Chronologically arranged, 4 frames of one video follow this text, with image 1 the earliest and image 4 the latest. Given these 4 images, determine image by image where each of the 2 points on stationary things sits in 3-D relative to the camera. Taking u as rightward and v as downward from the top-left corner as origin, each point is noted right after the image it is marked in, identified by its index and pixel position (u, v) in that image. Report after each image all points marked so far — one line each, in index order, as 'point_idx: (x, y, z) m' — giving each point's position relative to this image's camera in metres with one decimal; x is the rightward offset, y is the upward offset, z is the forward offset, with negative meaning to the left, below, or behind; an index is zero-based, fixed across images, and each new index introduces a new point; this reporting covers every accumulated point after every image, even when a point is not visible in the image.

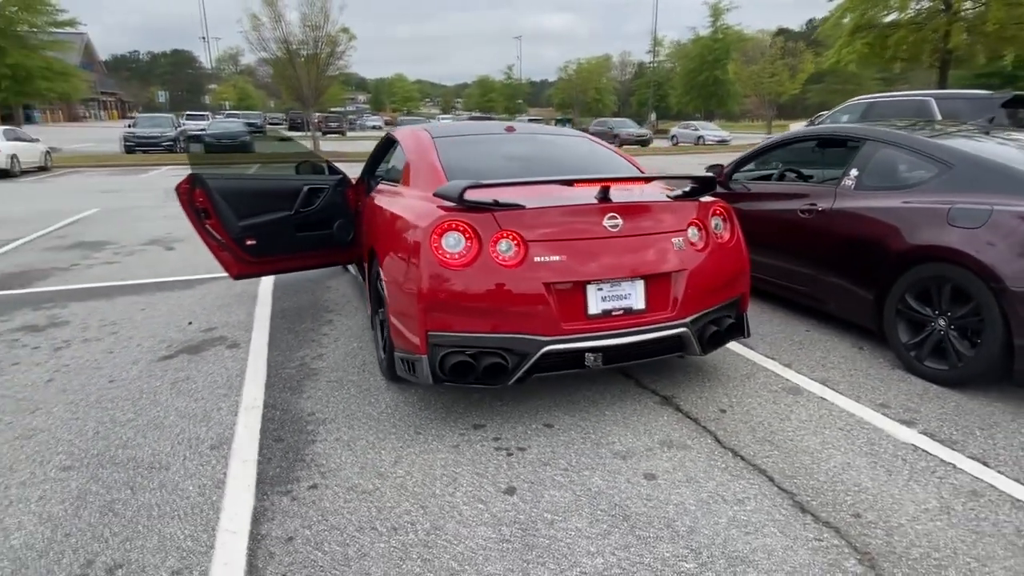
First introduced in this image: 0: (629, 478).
0: (+0.6, -0.9, +3.0) m
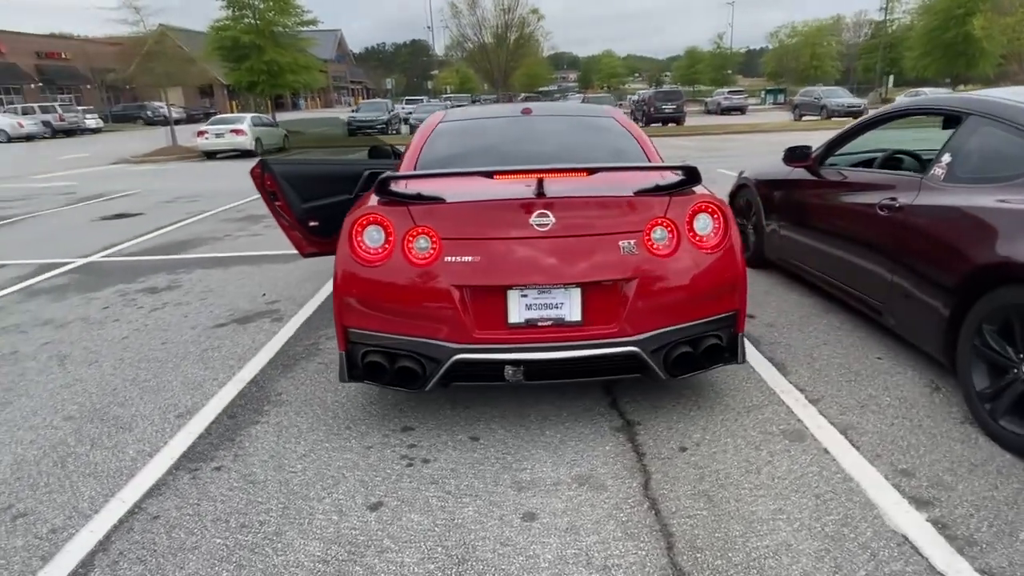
0: (0.0, -1.0, +2.6) m
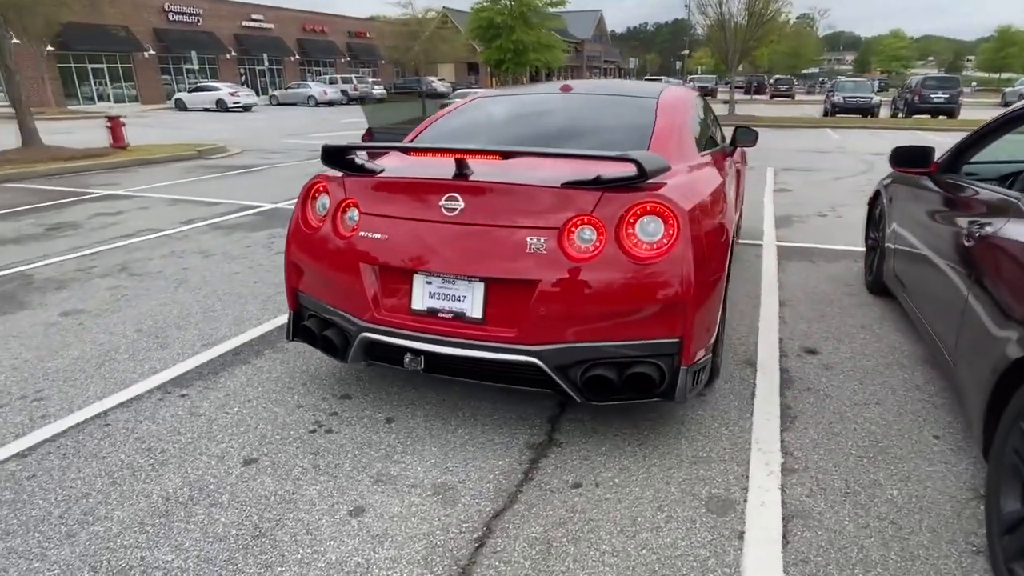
0: (-0.7, -0.9, +2.5) m
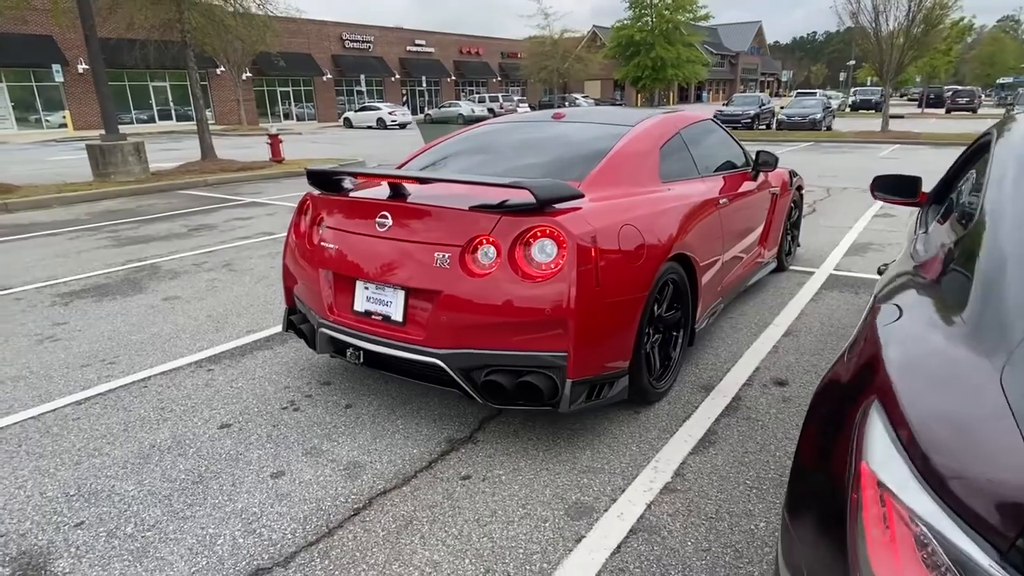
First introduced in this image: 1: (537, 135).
0: (-1.2, -0.9, +3.0) m
1: (+0.2, +1.1, +4.4) m
